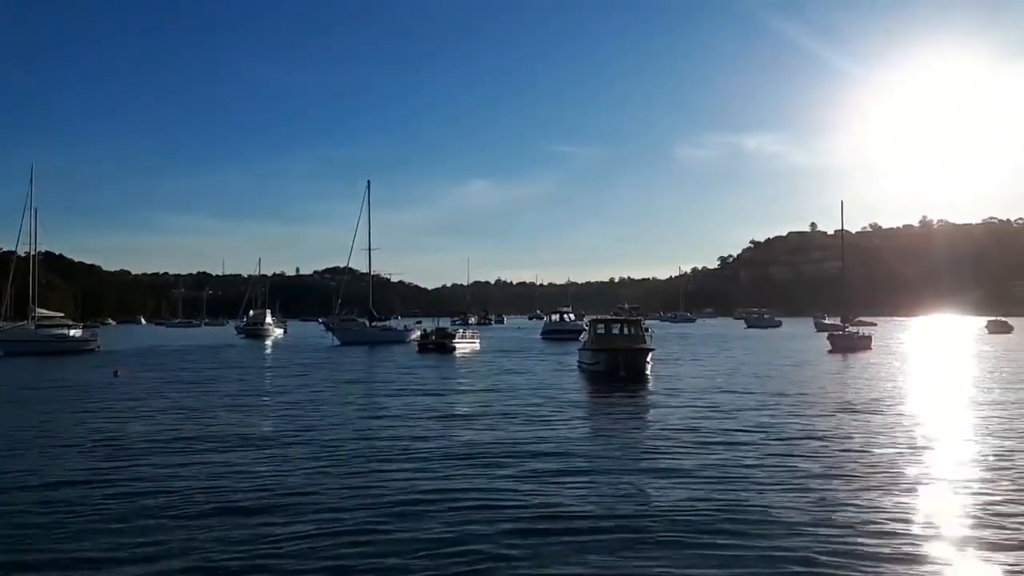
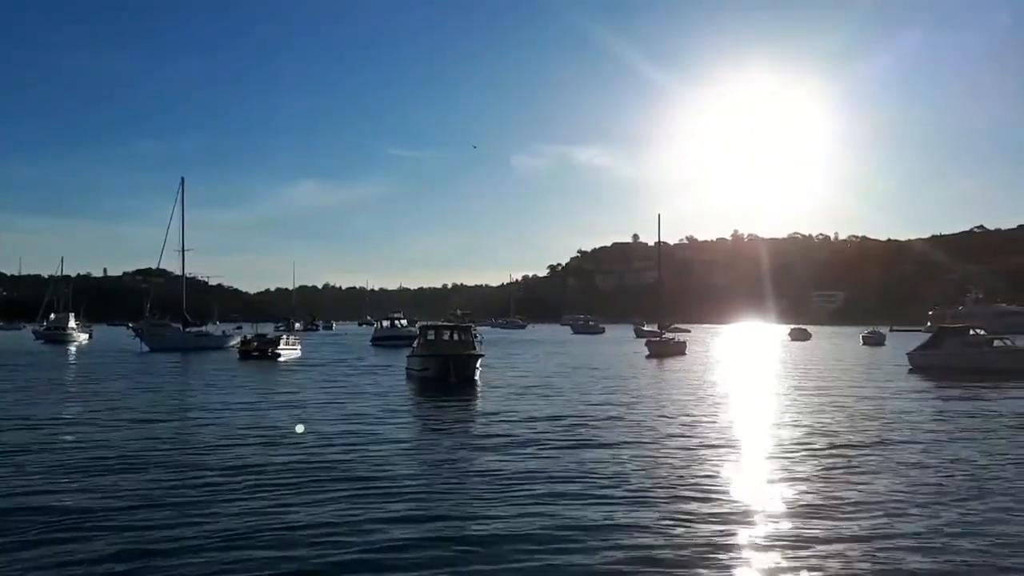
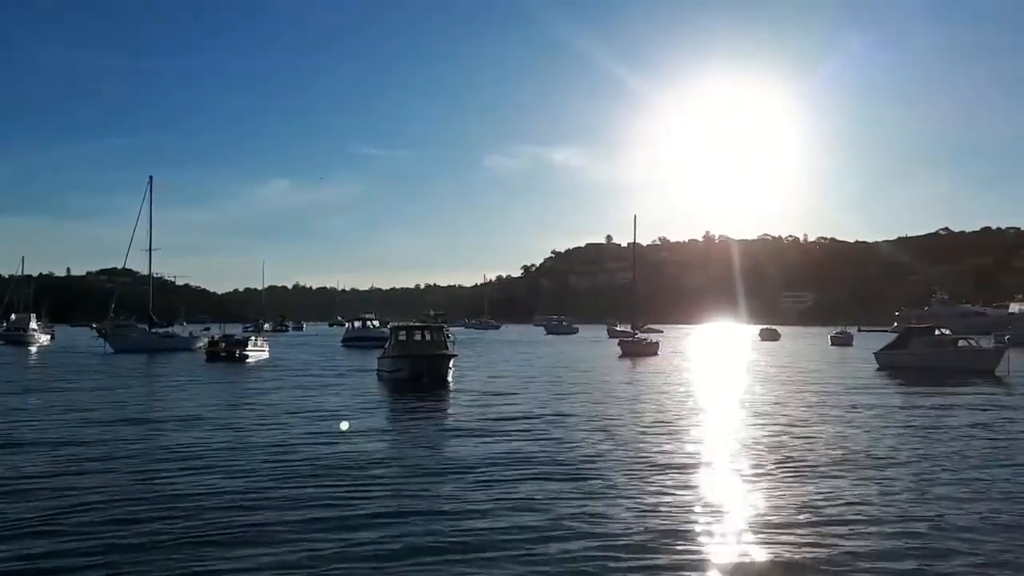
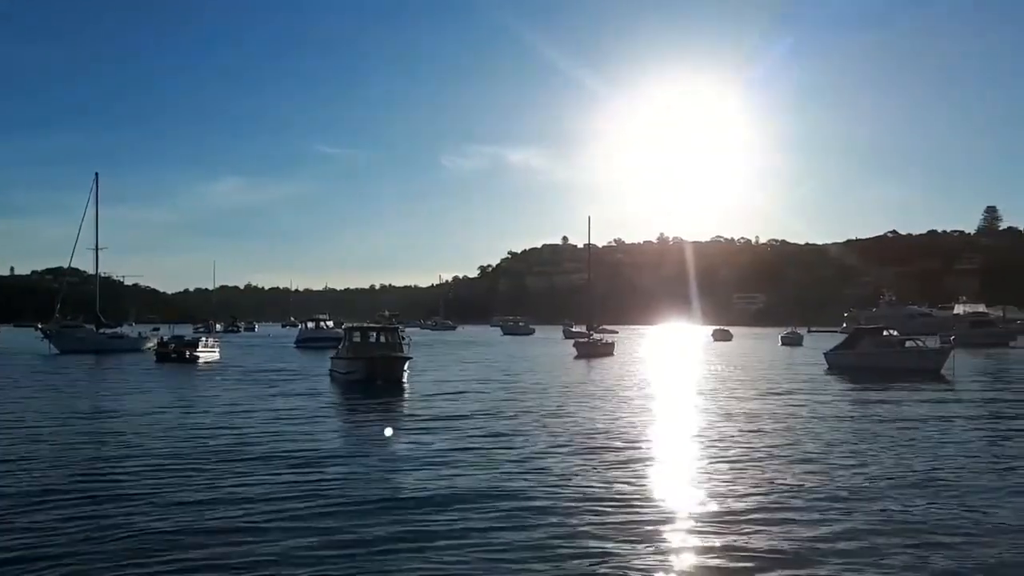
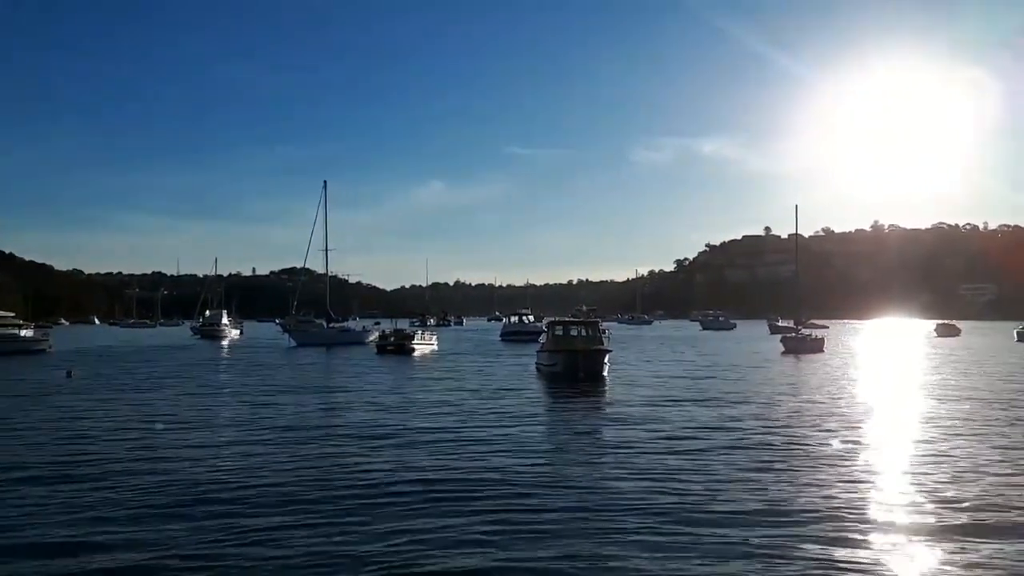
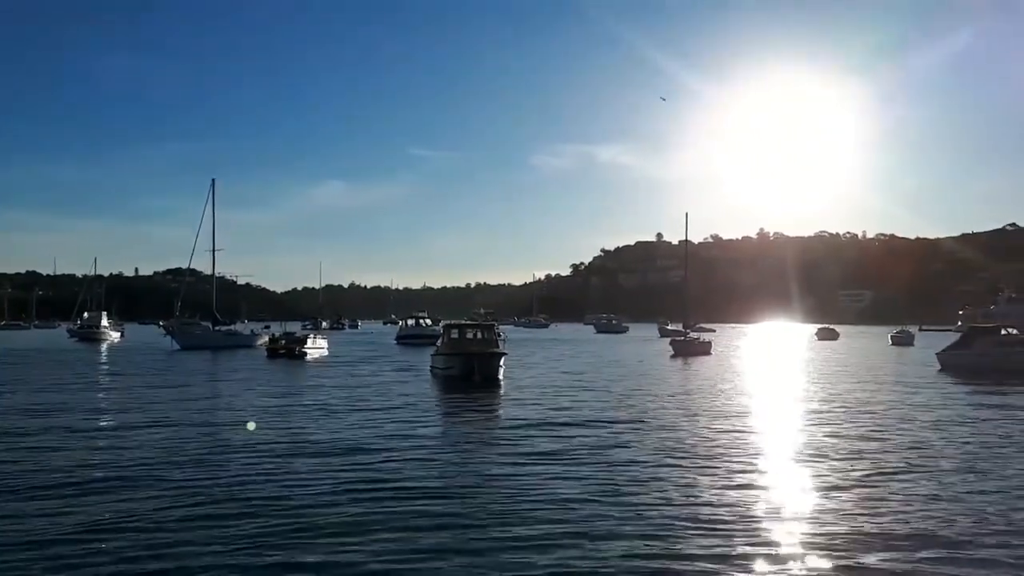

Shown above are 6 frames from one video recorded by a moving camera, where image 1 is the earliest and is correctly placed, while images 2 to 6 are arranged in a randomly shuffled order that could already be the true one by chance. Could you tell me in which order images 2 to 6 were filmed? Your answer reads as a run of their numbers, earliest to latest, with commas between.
5, 6, 2, 3, 4
